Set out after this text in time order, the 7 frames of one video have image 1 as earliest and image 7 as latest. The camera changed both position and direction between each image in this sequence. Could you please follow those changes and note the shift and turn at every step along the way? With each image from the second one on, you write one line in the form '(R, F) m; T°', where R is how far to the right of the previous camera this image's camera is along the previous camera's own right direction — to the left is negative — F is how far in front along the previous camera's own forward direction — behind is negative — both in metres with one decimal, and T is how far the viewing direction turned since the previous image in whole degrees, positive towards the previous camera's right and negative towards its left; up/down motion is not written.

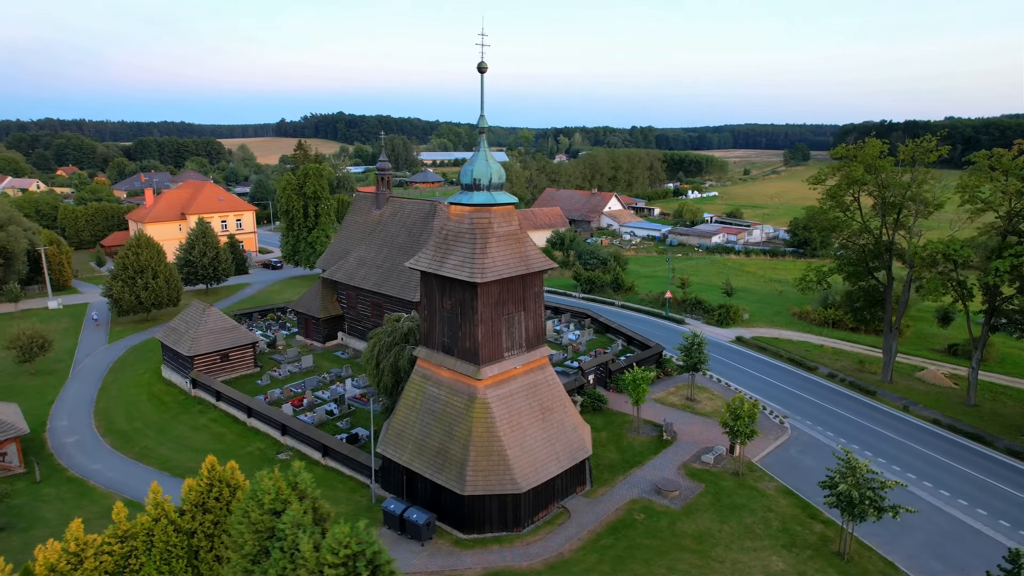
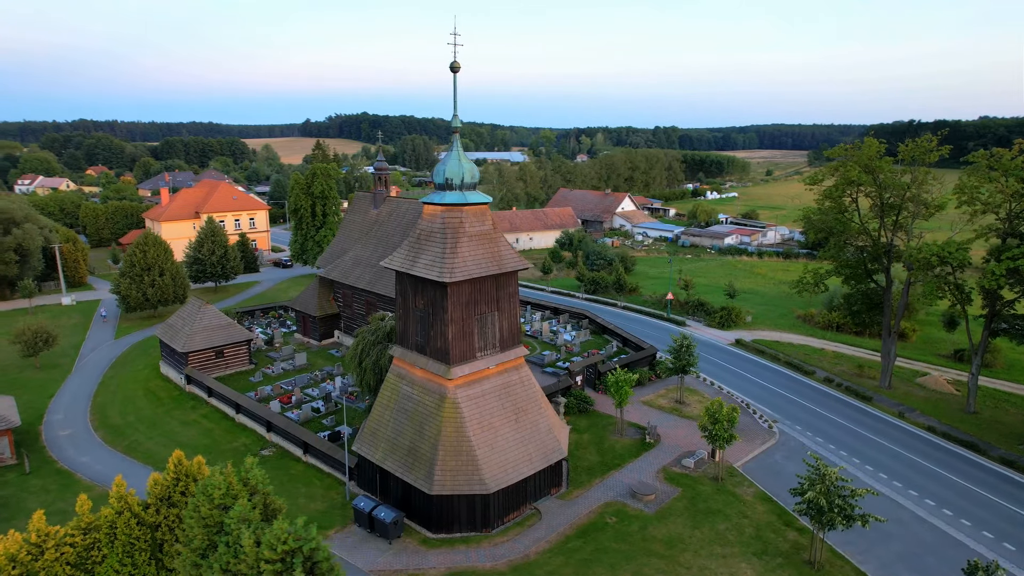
(+1.7, +0.1) m; -2°
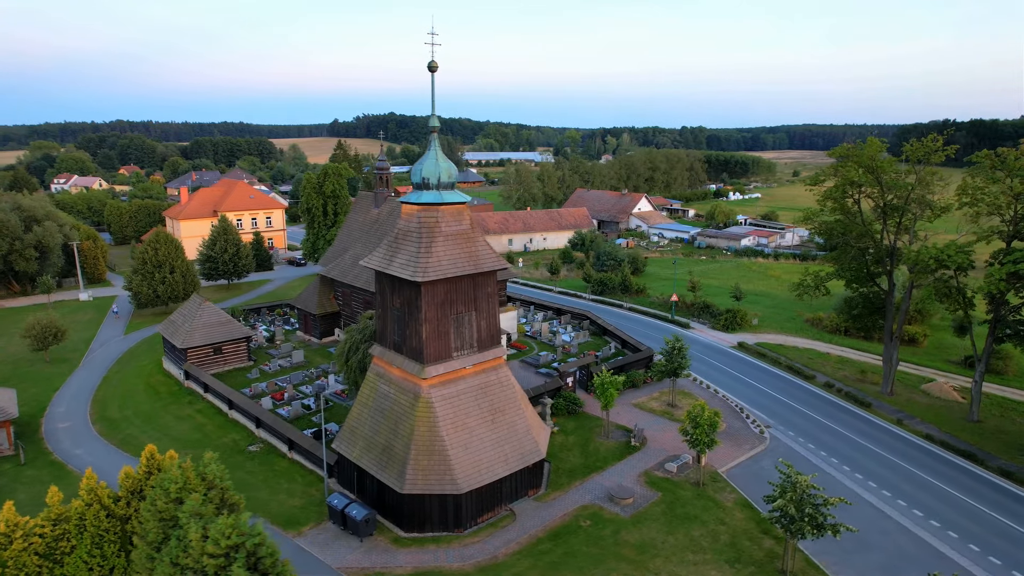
(+1.6, +0.1) m; -2°
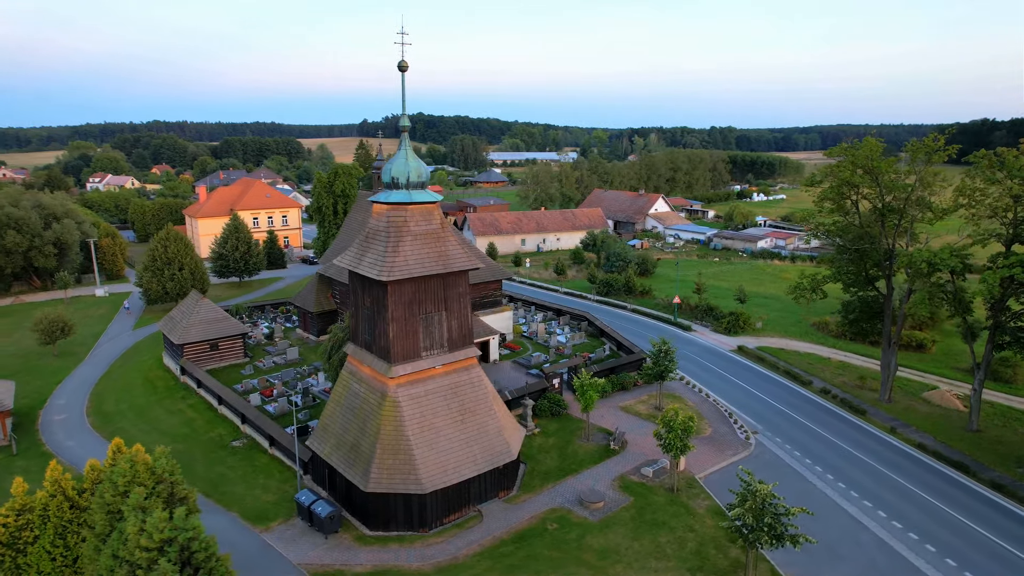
(+1.9, +0.2) m; -2°
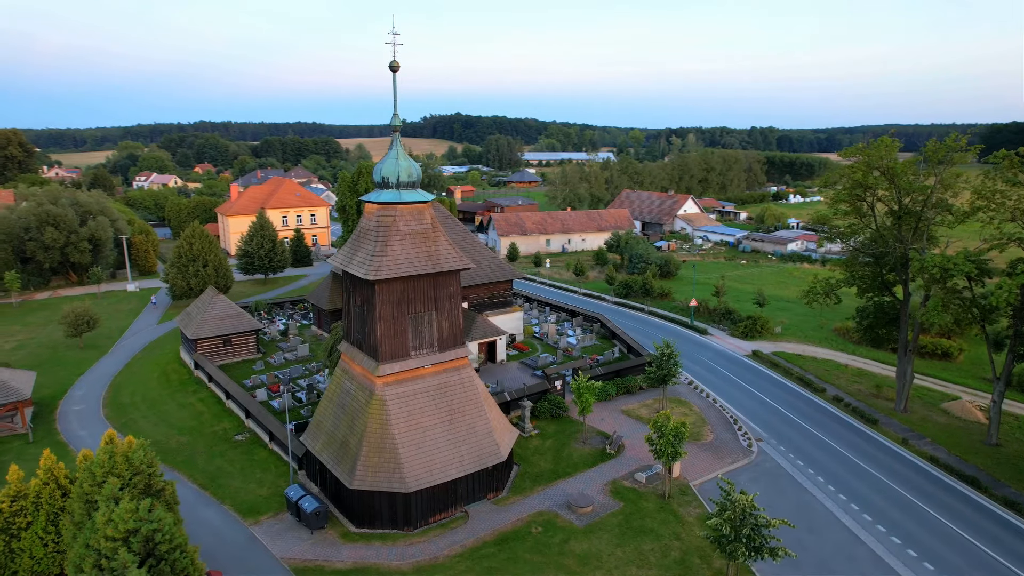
(+1.5, +0.2) m; -3°
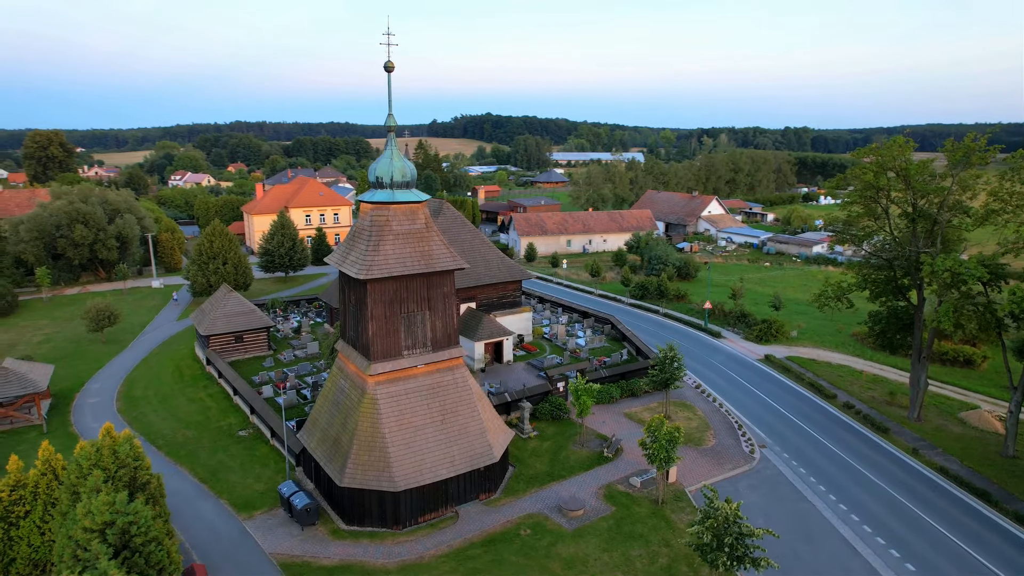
(+1.2, +0.1) m; -2°
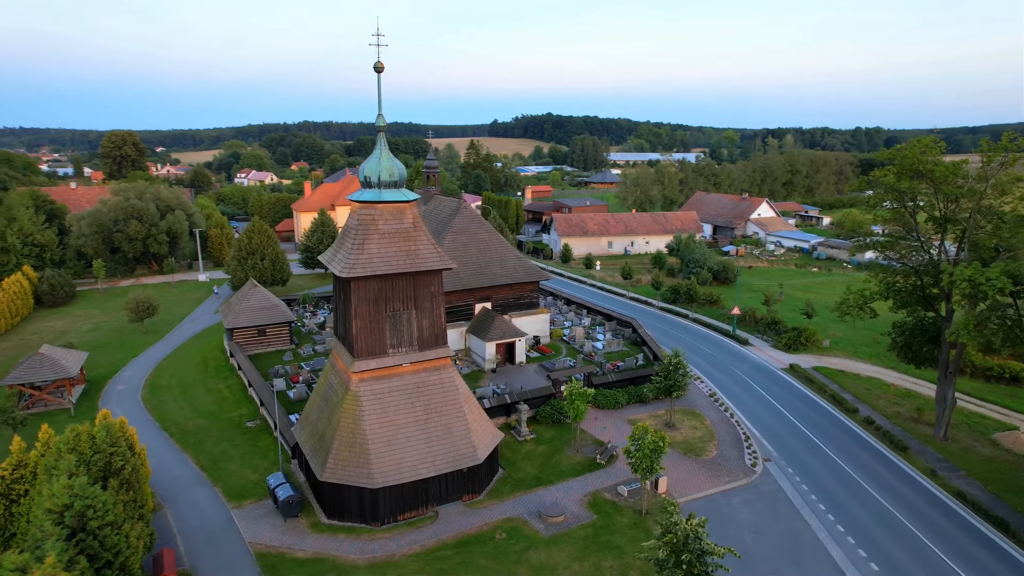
(+2.4, +0.3) m; -5°
